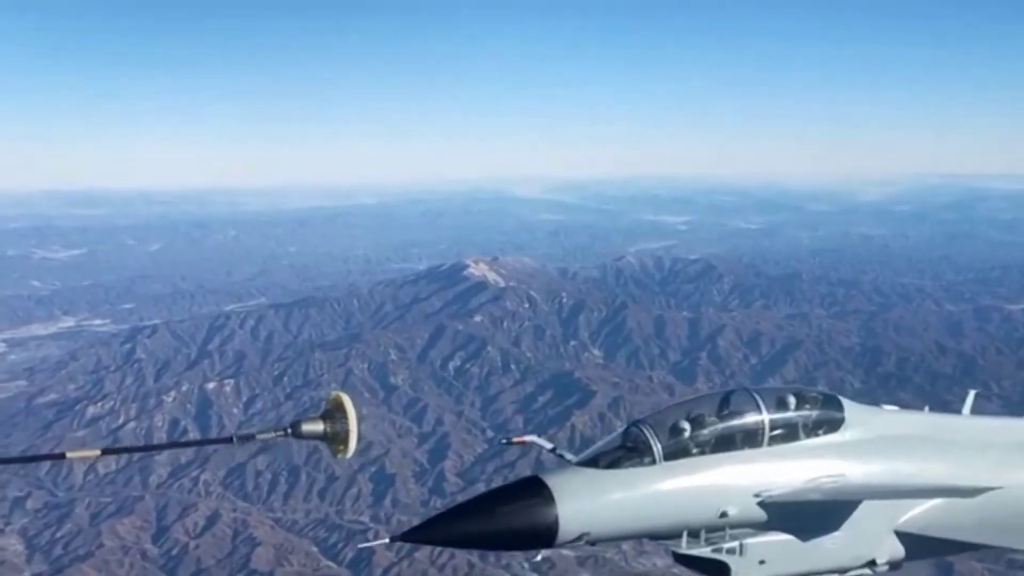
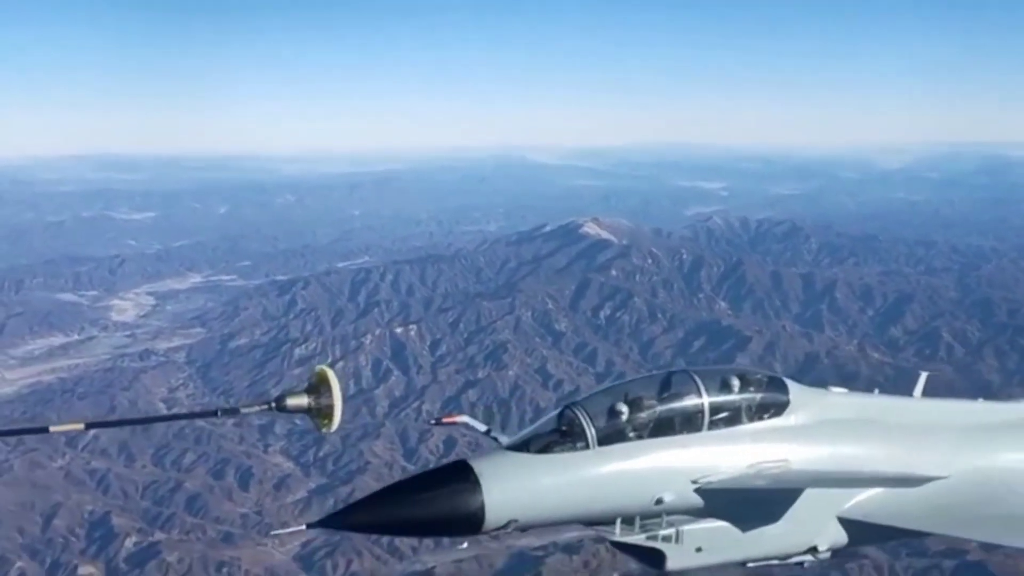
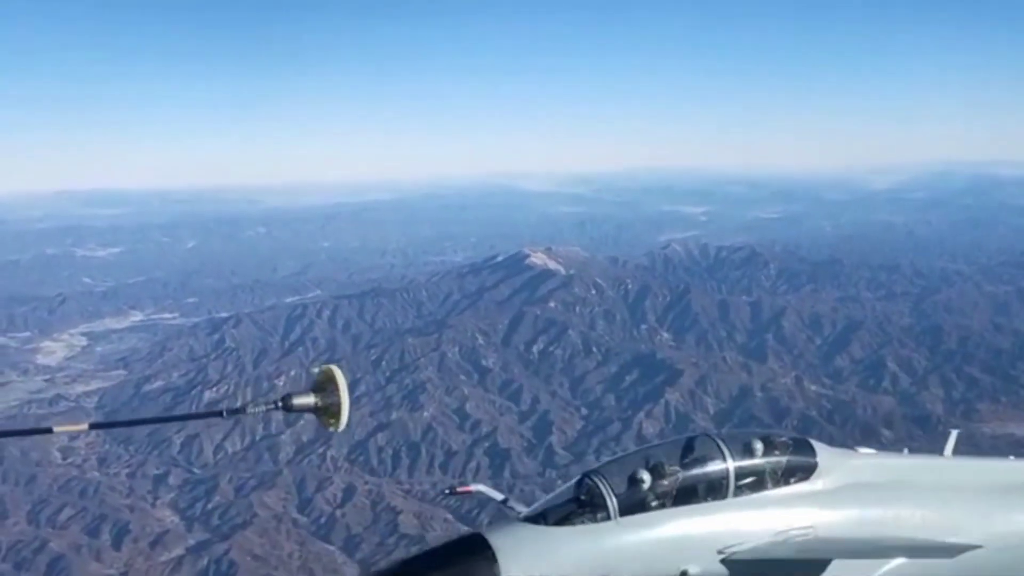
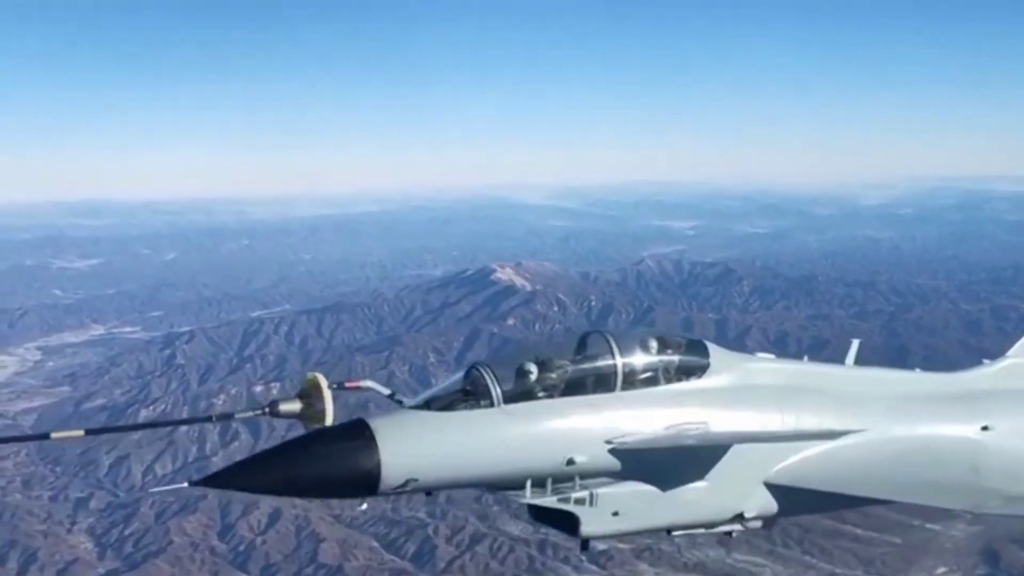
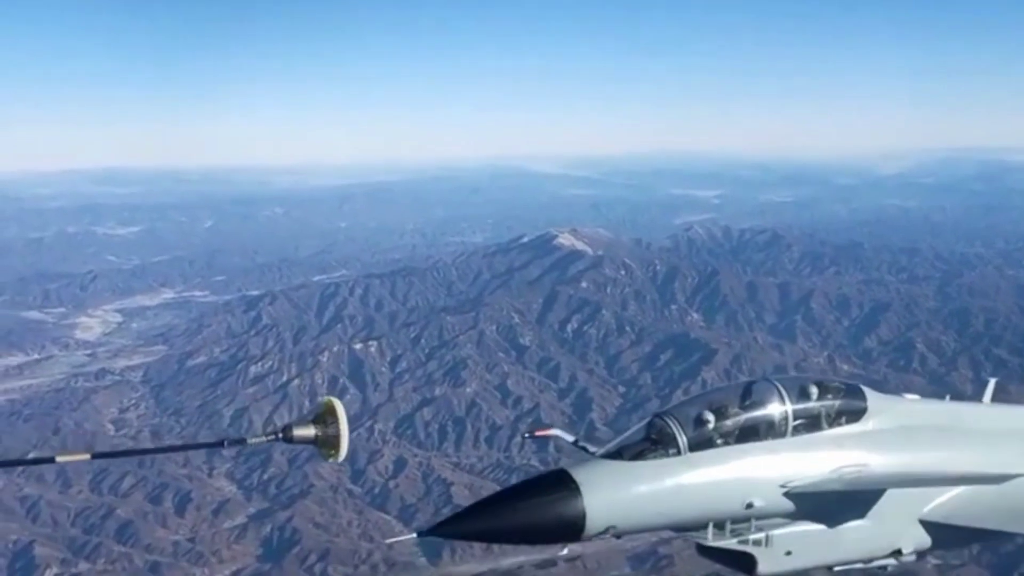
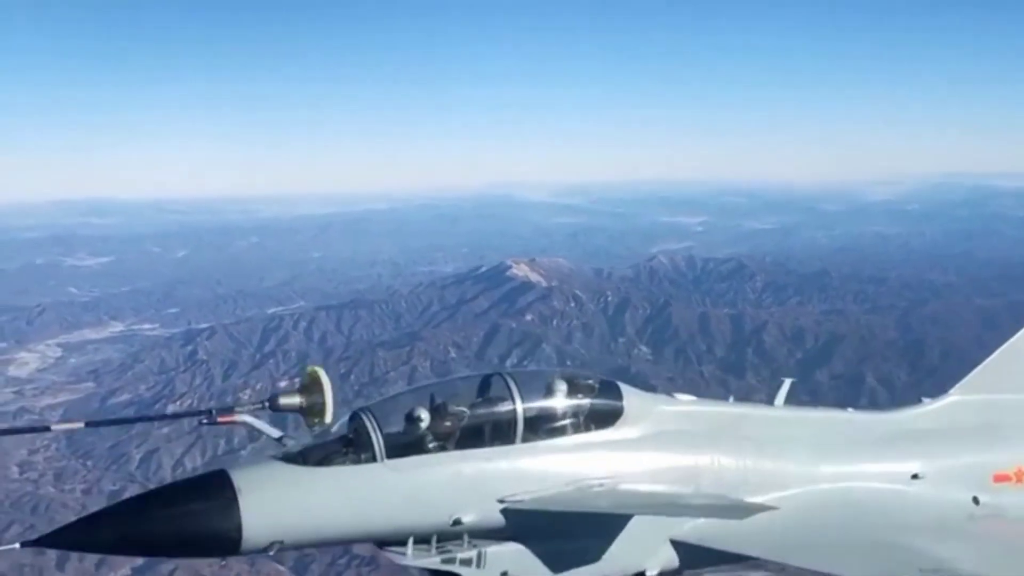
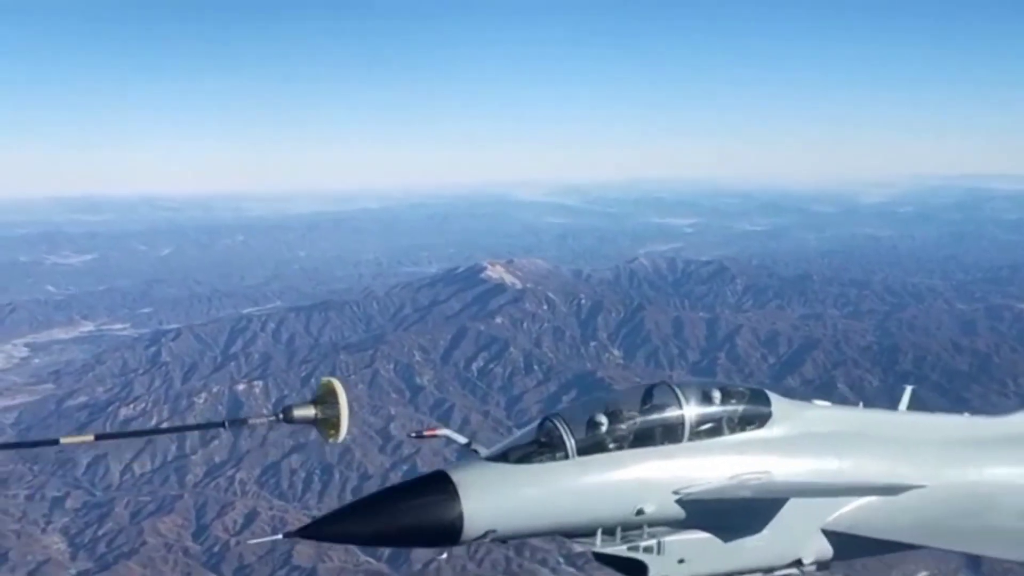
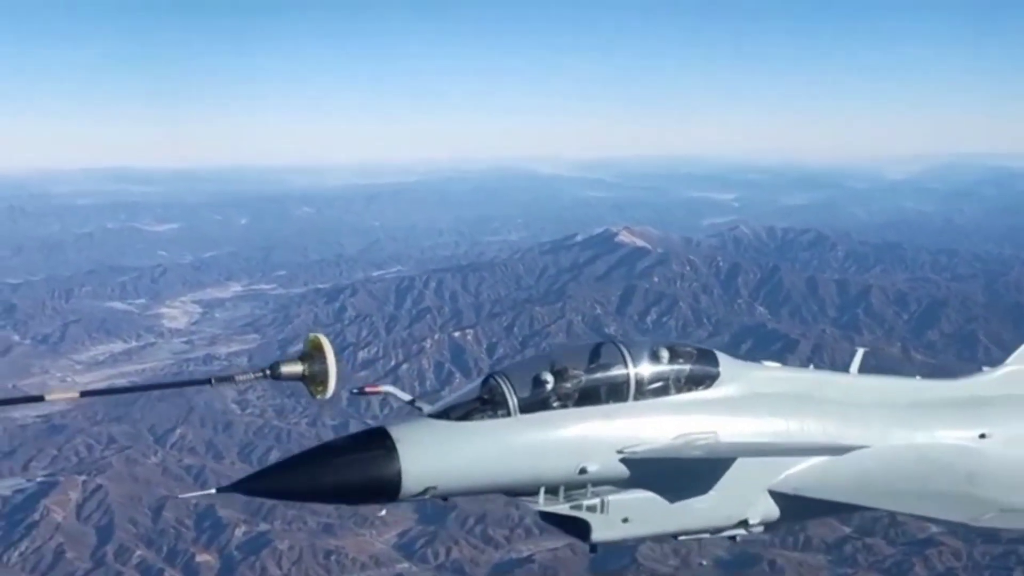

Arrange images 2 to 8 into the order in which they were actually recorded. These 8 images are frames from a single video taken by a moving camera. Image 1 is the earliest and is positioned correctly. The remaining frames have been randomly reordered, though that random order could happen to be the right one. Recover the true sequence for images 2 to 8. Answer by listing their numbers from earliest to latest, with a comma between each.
7, 4, 6, 3, 5, 2, 8
